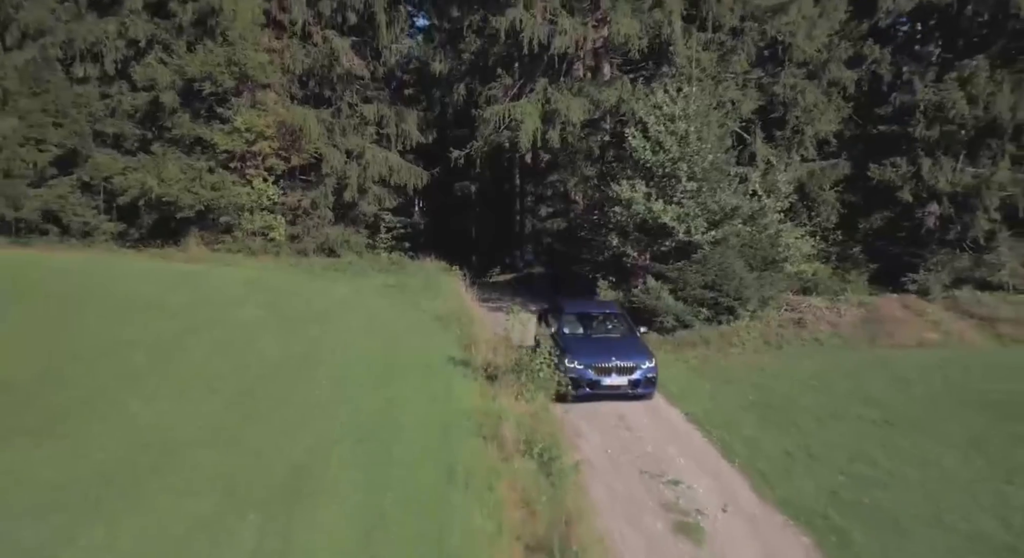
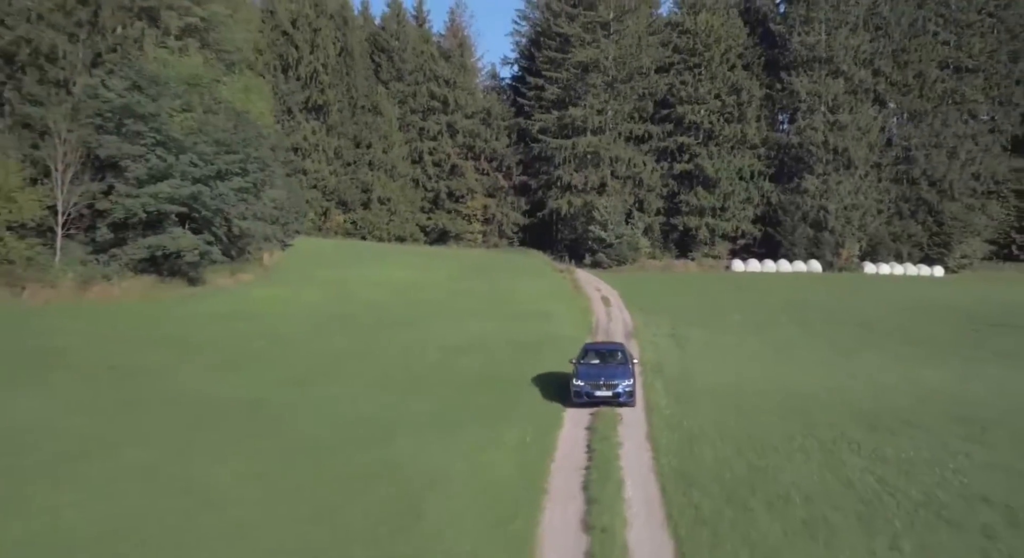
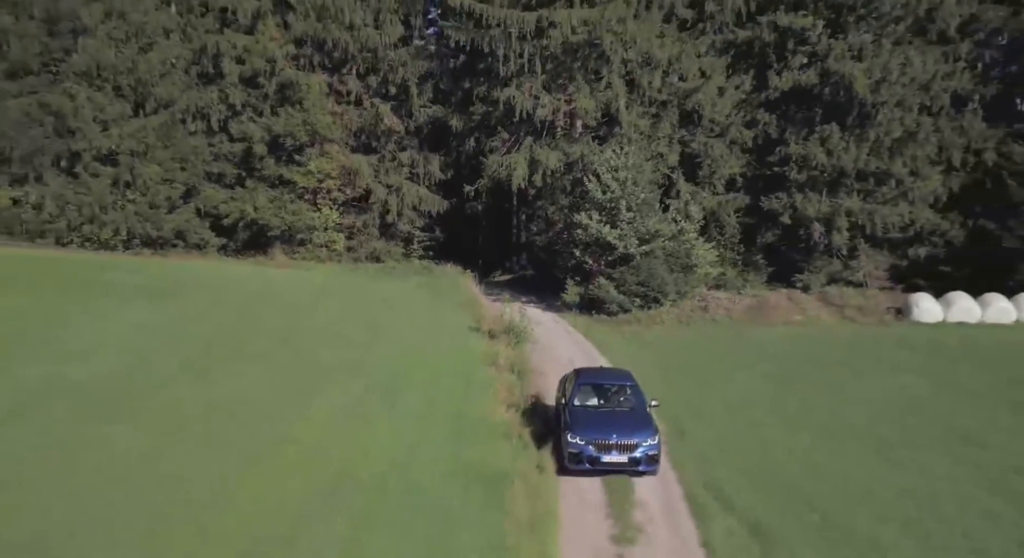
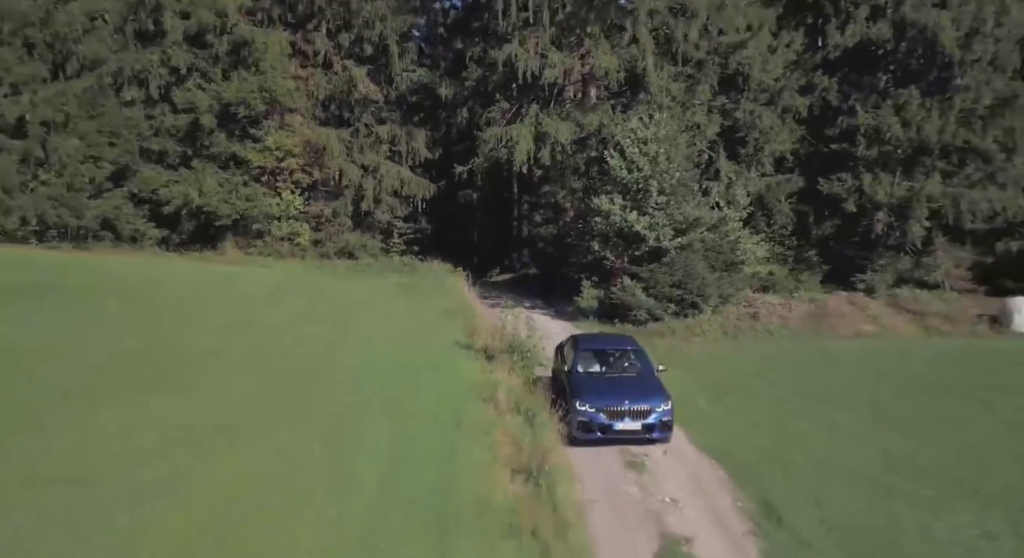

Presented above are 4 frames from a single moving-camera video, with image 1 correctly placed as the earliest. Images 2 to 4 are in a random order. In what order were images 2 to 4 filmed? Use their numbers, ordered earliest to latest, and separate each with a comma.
4, 3, 2
